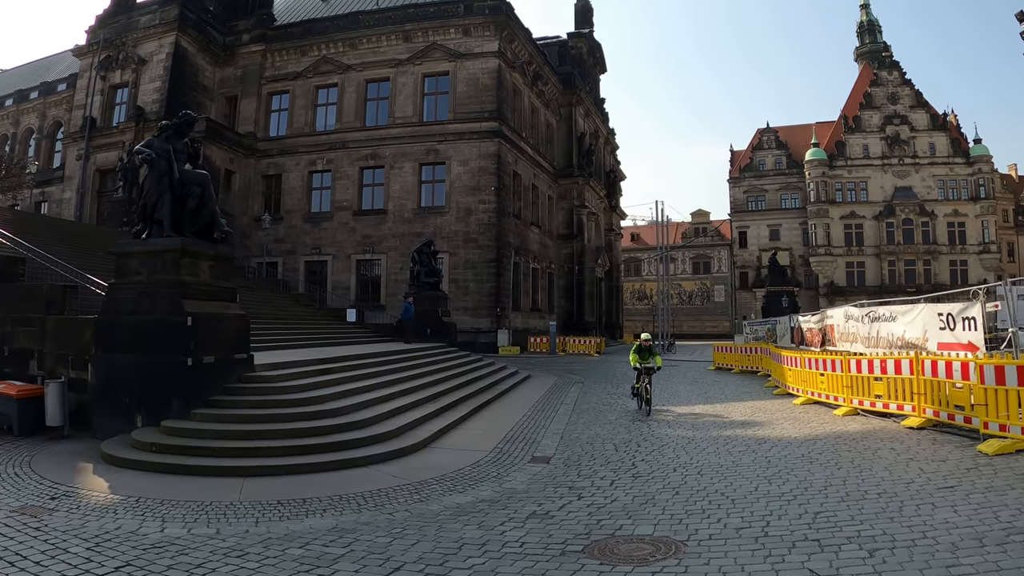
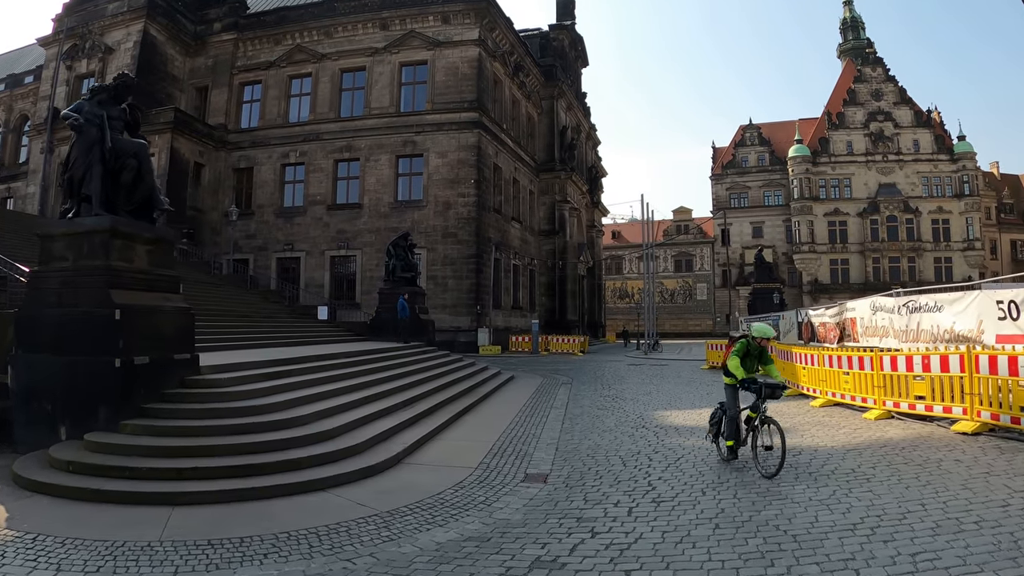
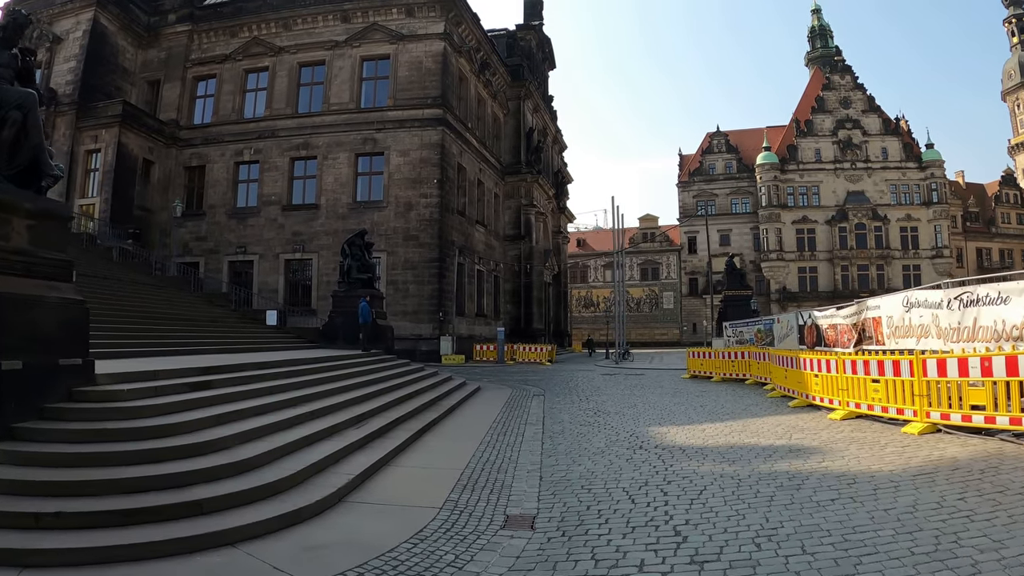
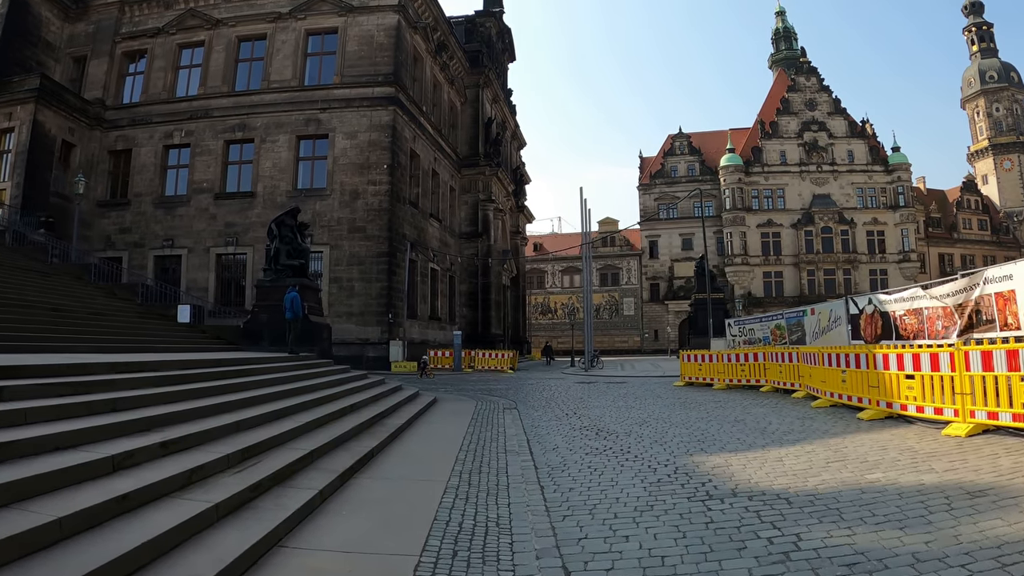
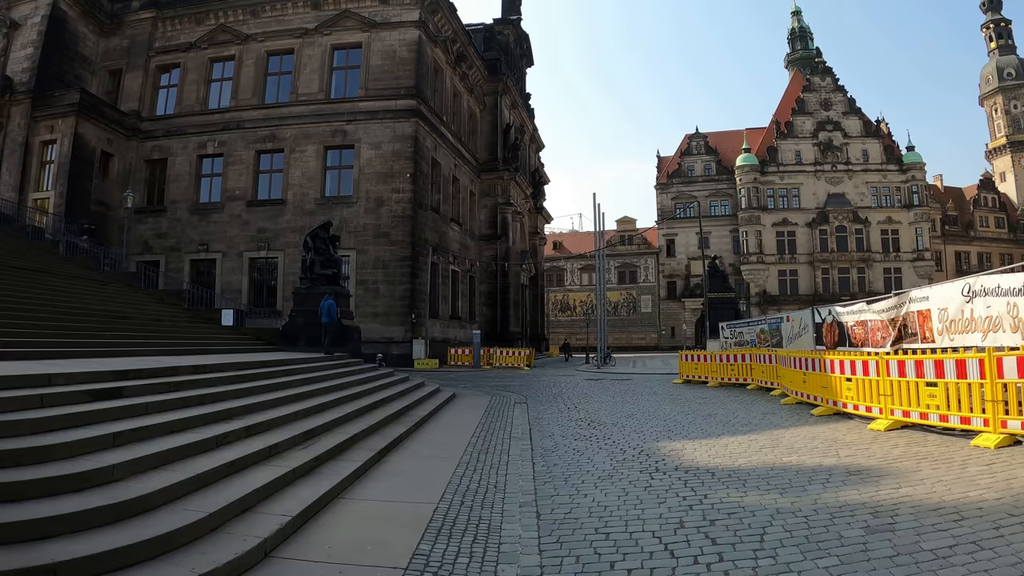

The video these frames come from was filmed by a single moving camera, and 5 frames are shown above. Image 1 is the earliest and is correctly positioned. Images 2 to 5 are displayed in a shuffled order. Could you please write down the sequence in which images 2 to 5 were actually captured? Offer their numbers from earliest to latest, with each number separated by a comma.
2, 3, 5, 4
